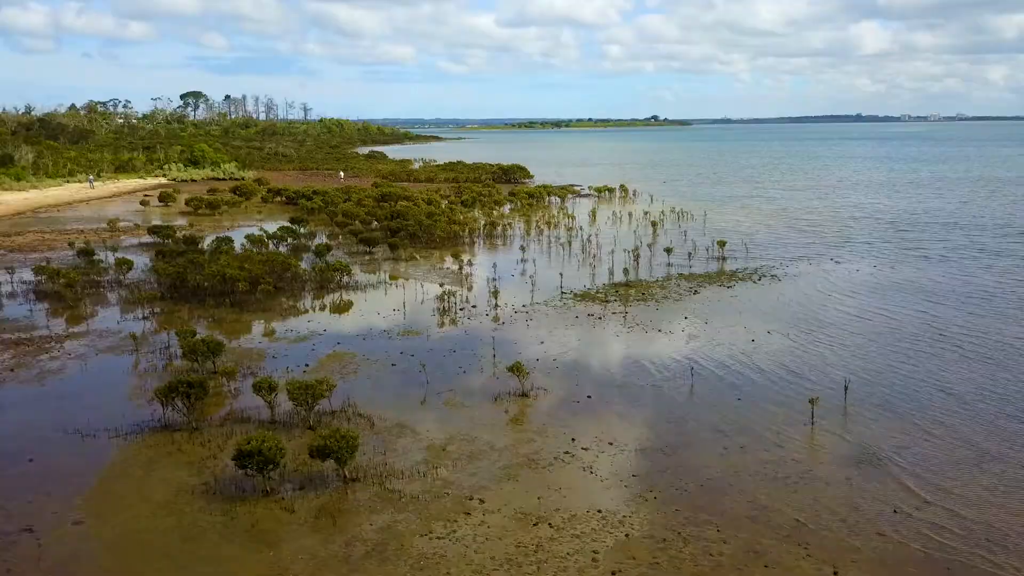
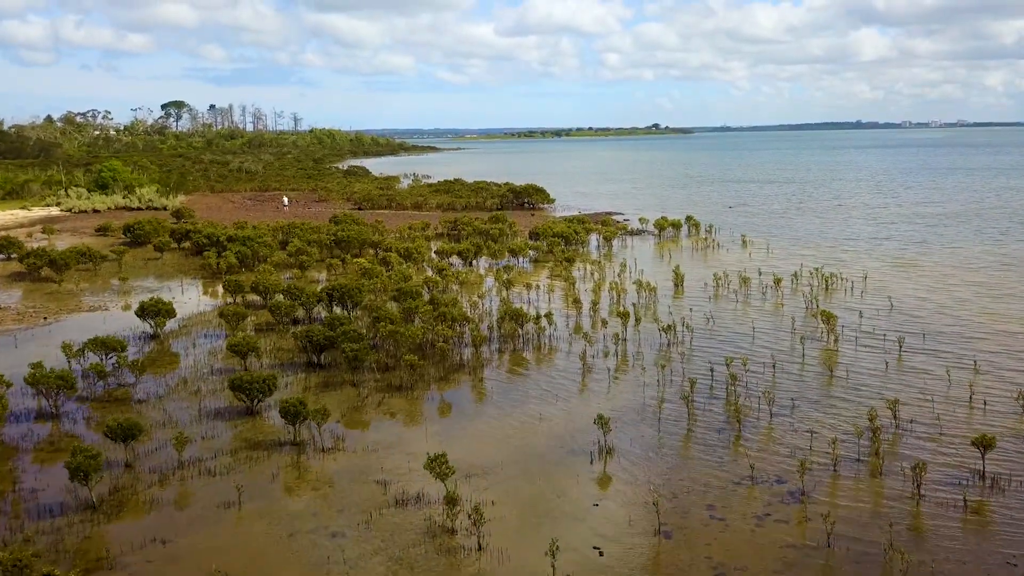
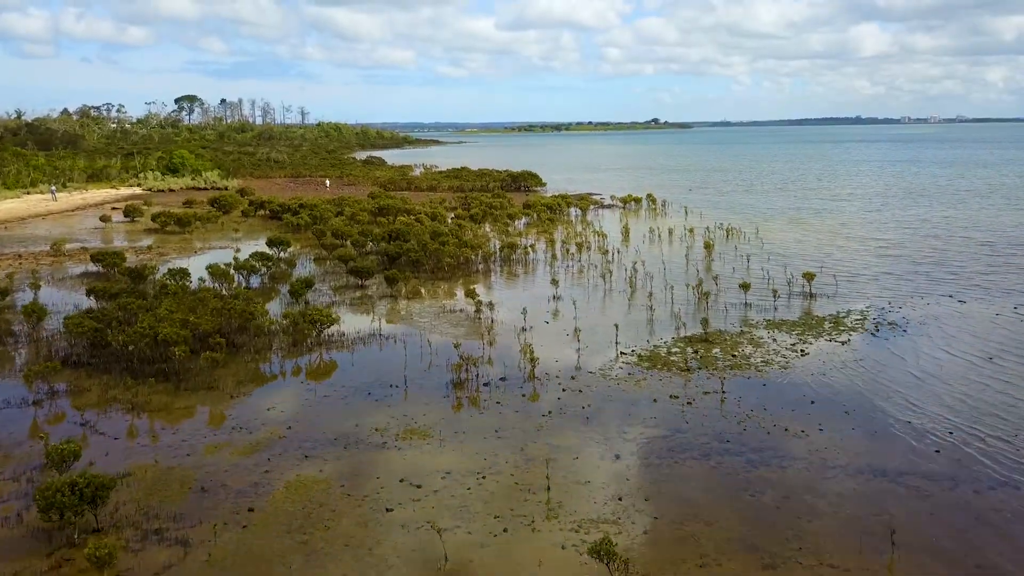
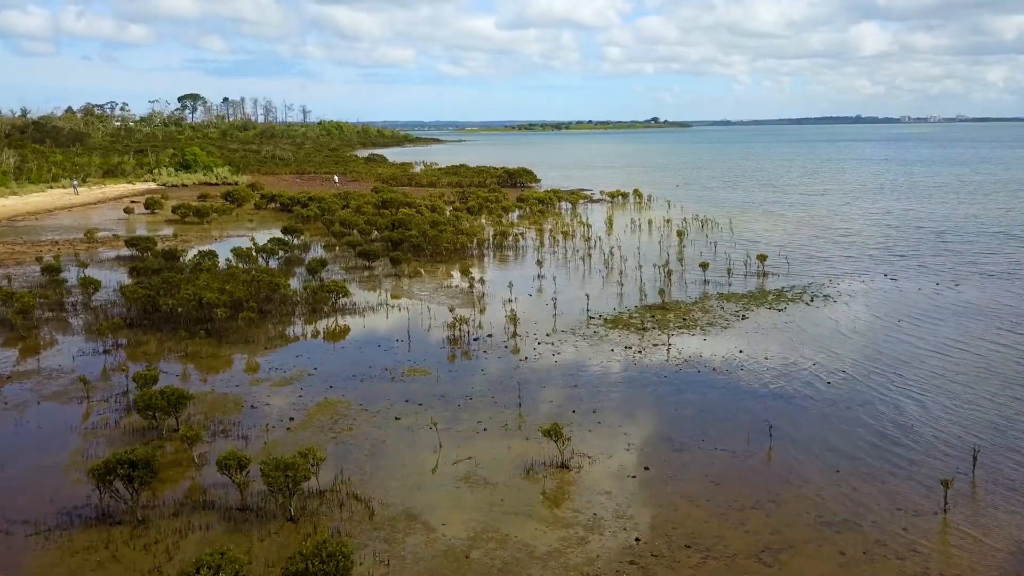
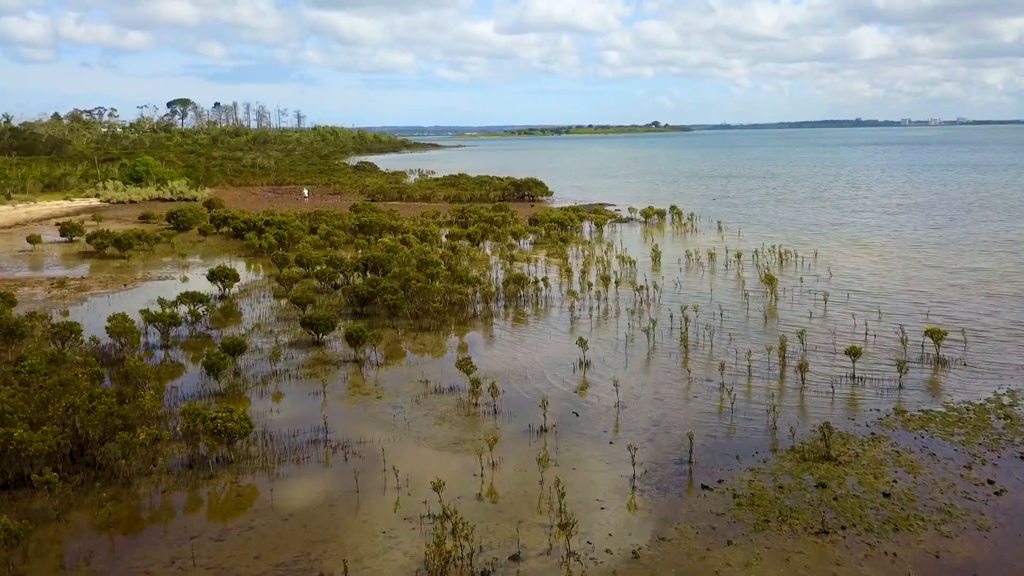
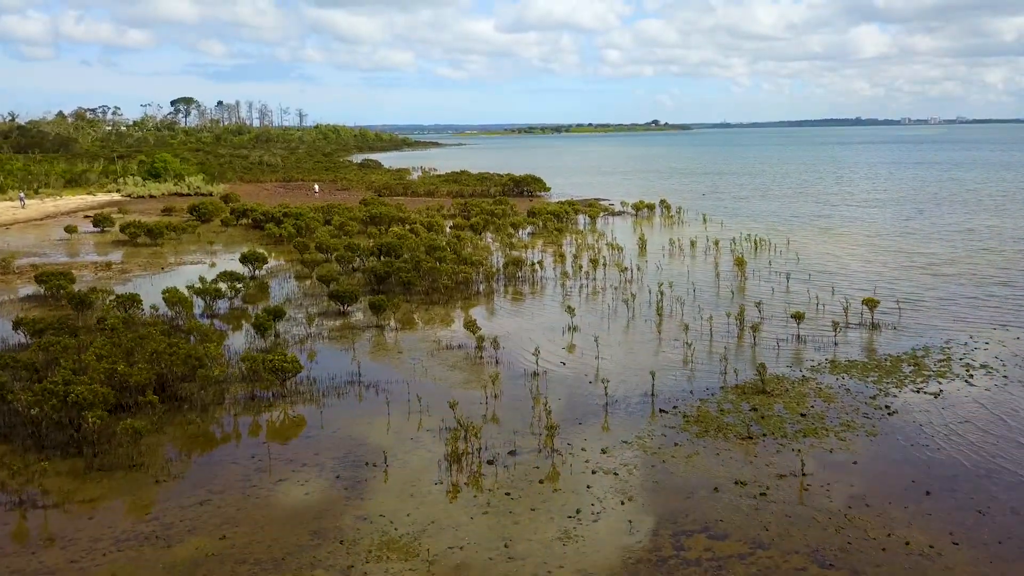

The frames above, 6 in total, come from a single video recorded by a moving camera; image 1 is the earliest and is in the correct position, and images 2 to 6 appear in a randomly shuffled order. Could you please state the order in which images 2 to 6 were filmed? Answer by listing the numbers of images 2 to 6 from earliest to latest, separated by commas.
4, 3, 6, 5, 2
